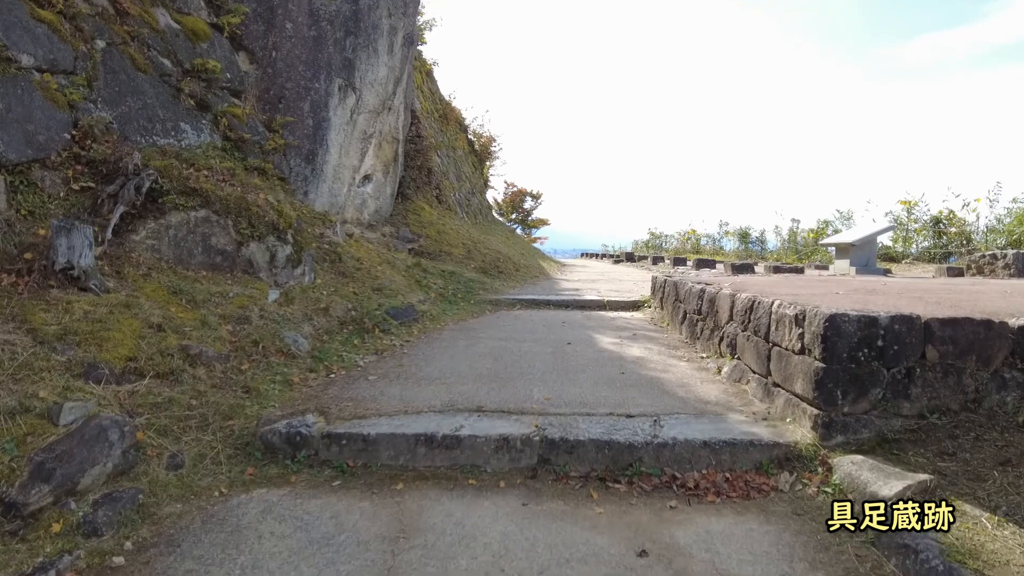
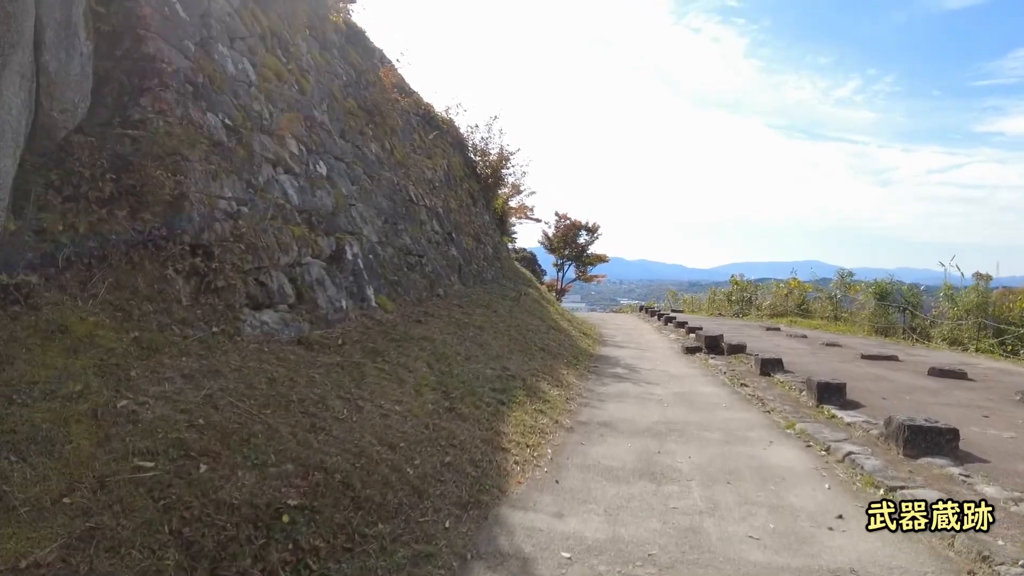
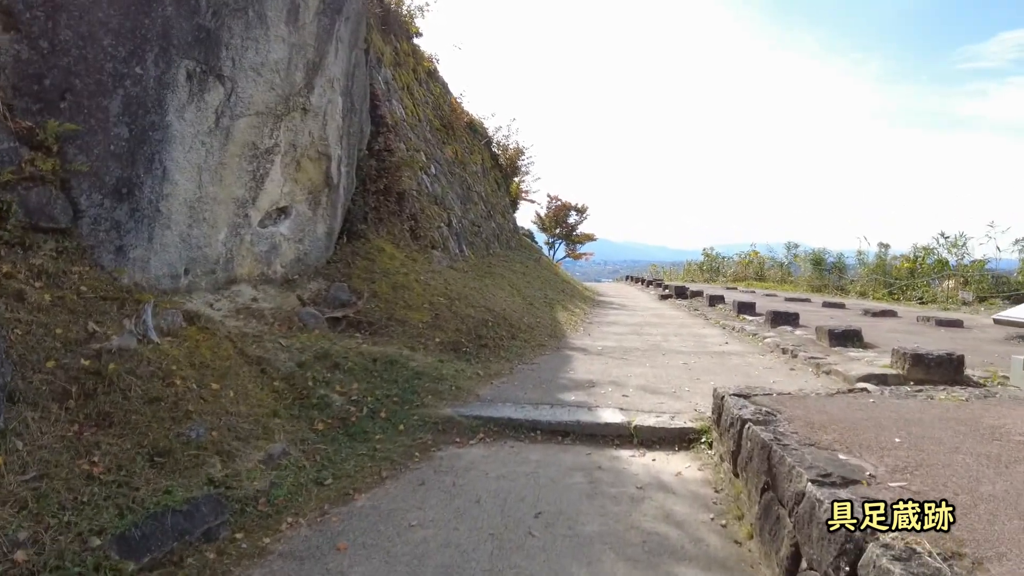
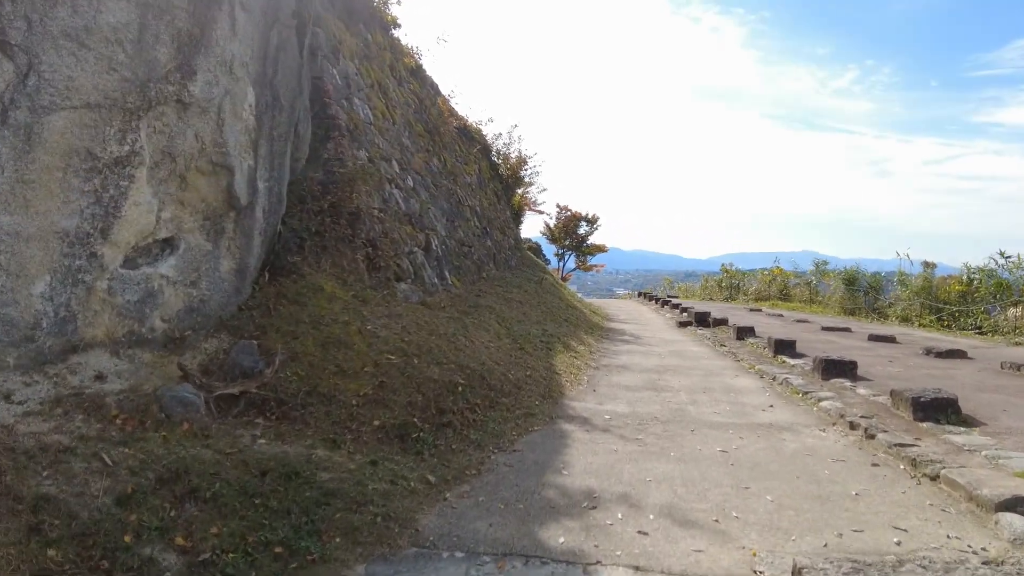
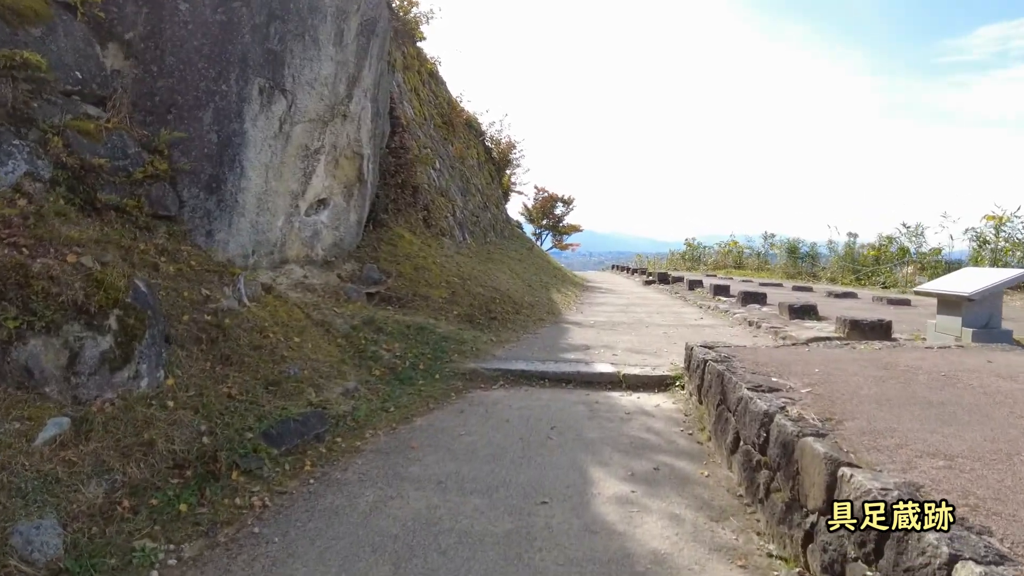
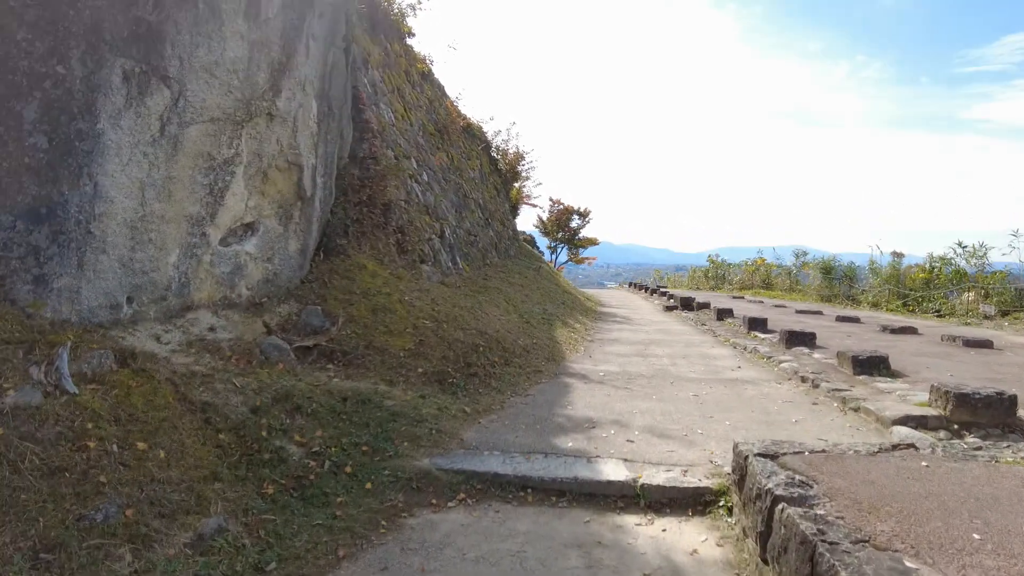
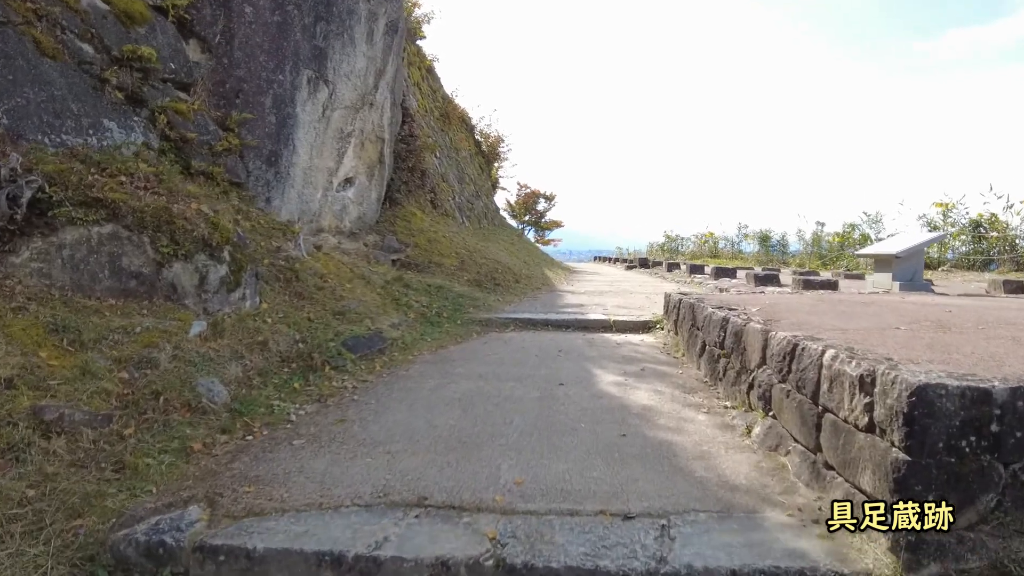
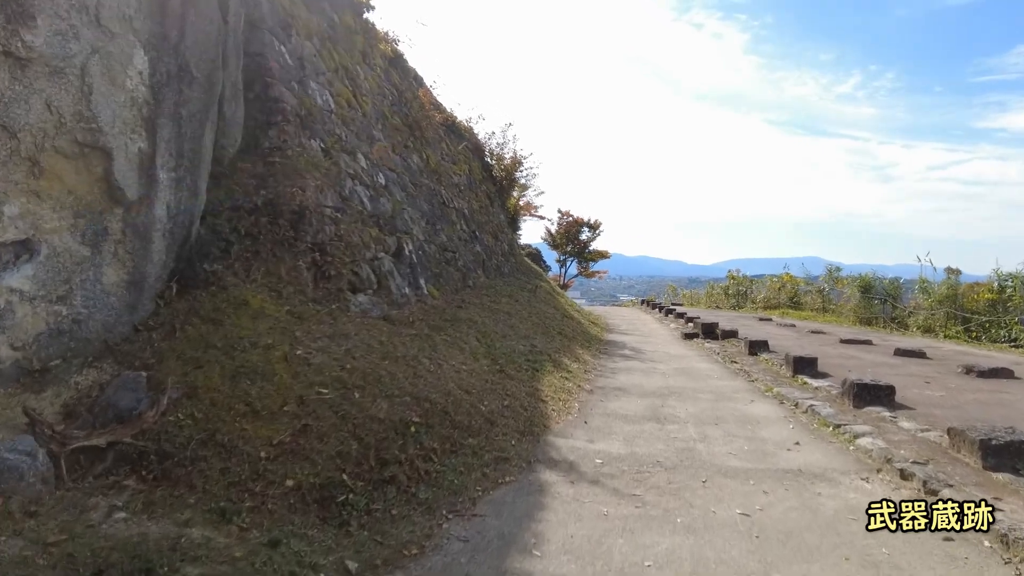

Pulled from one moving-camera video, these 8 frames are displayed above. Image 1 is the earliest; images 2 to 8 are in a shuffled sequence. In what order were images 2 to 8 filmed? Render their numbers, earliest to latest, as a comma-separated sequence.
7, 5, 3, 6, 4, 8, 2
